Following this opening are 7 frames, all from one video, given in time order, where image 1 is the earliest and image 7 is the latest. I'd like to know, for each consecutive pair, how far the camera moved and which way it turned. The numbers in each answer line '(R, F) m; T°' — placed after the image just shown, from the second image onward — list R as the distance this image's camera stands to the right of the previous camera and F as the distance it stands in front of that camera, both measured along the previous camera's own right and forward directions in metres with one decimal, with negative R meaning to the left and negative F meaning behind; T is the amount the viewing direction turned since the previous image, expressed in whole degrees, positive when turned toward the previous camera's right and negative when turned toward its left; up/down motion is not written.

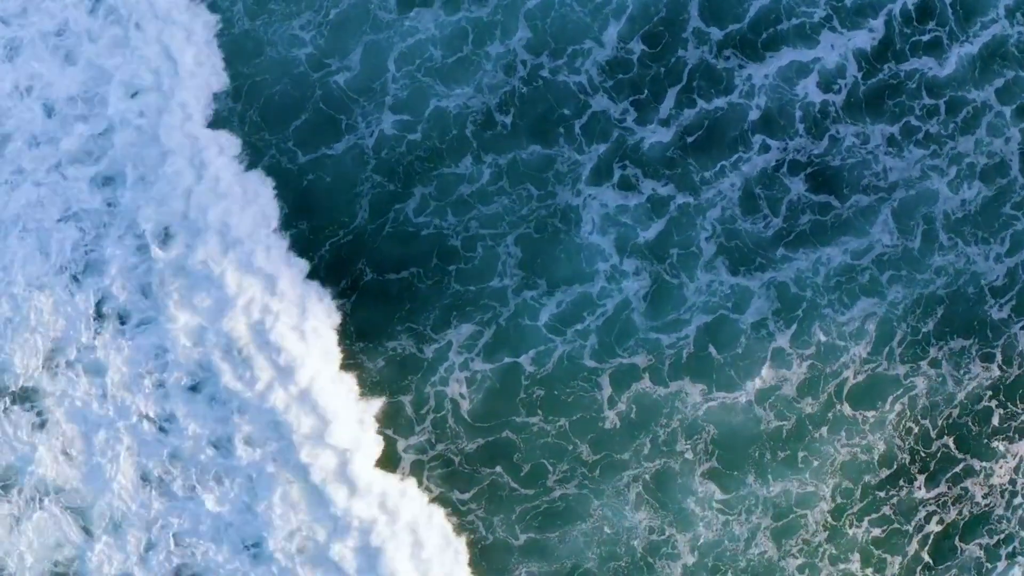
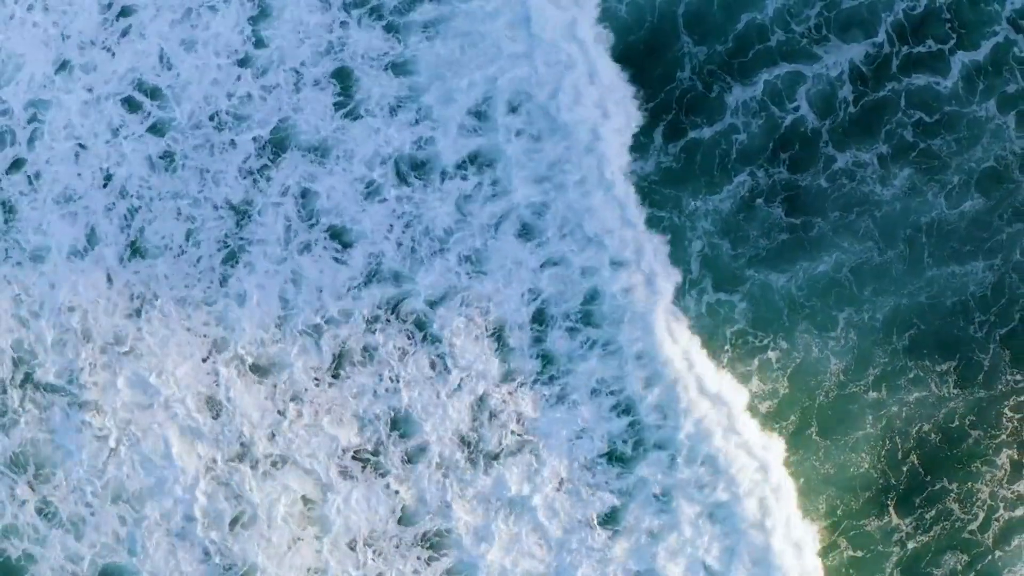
(+1.7, -0.3) m; -3°
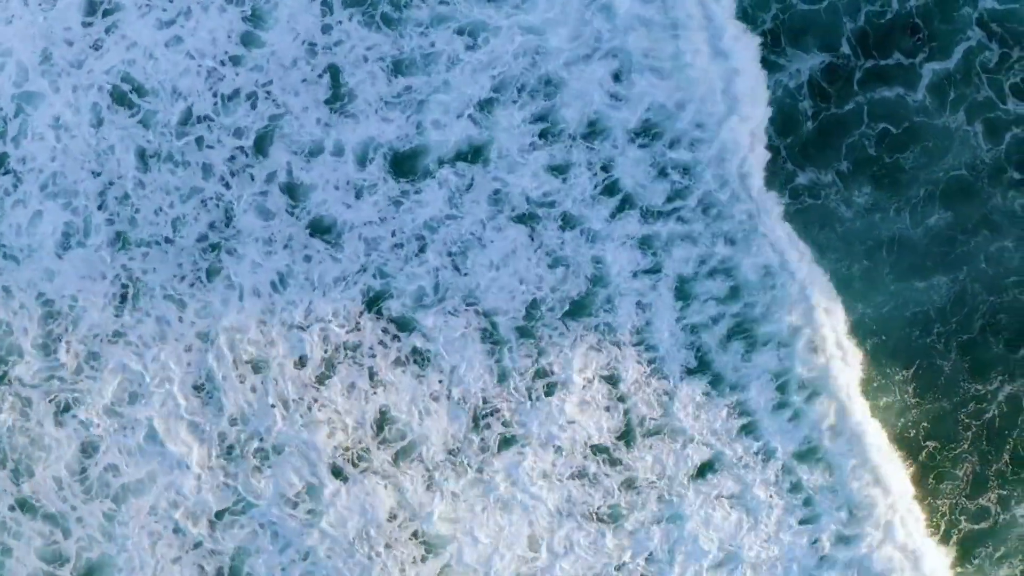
(-0.4, -0.4) m; +2°
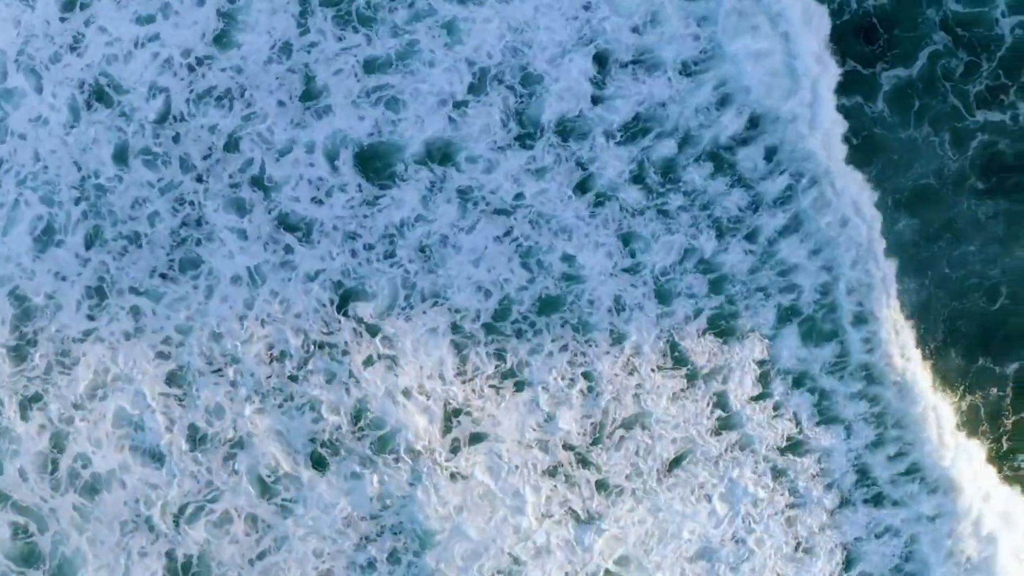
(+0.3, -0.2) m; +1°
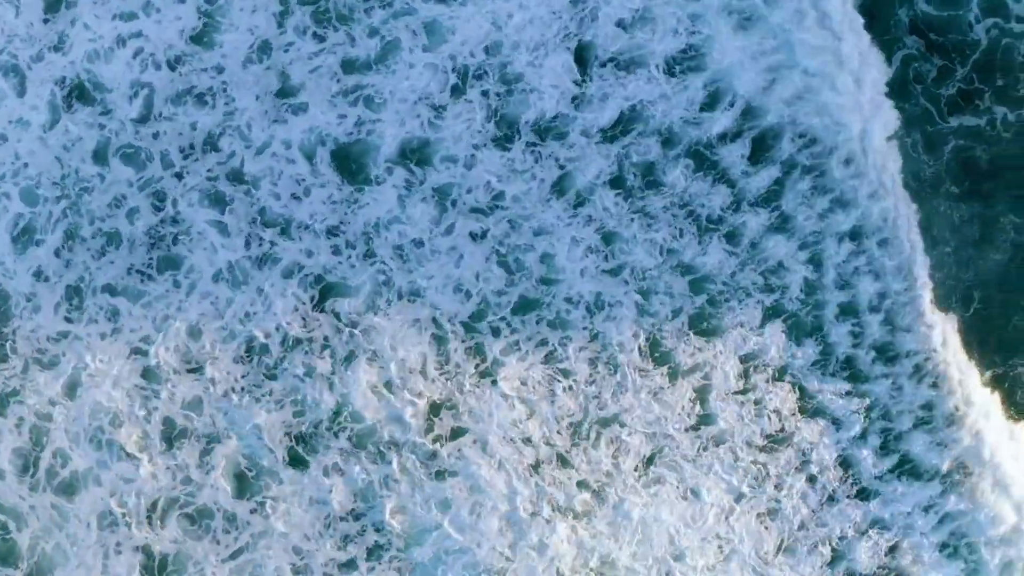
(+0.3, -0.1) m; 0°
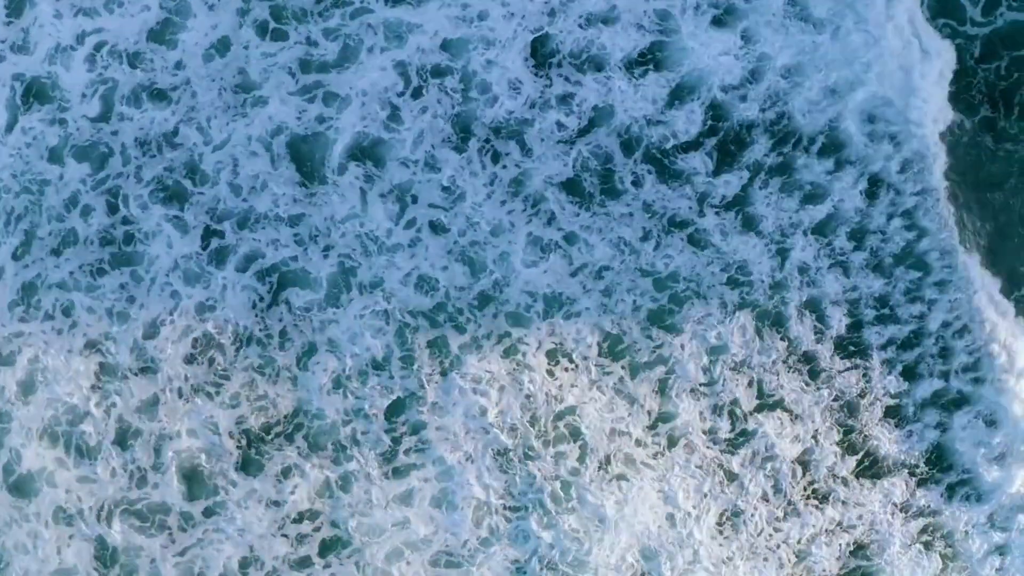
(+0.5, -0.1) m; +1°
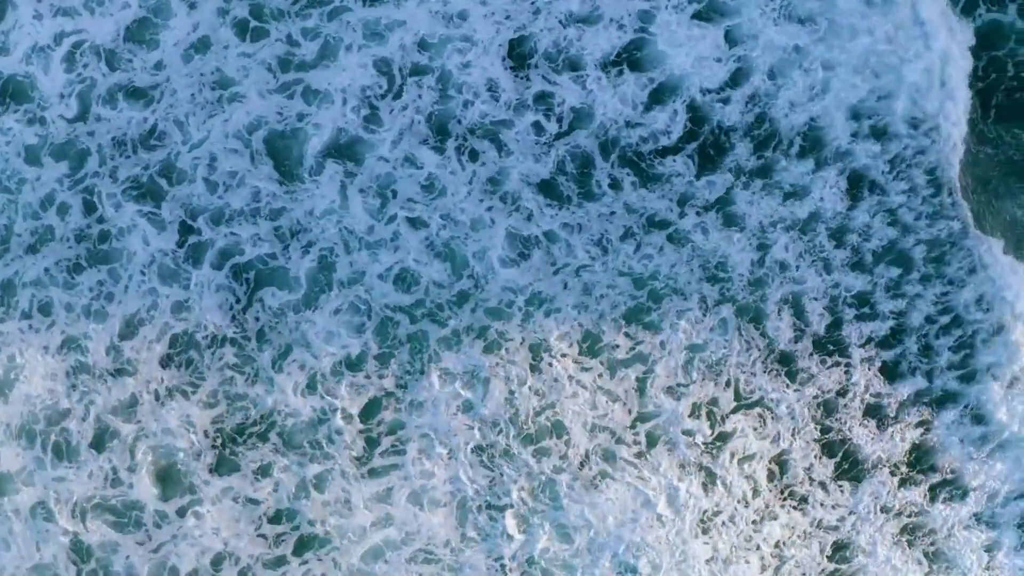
(+0.3, -0.1) m; 0°
